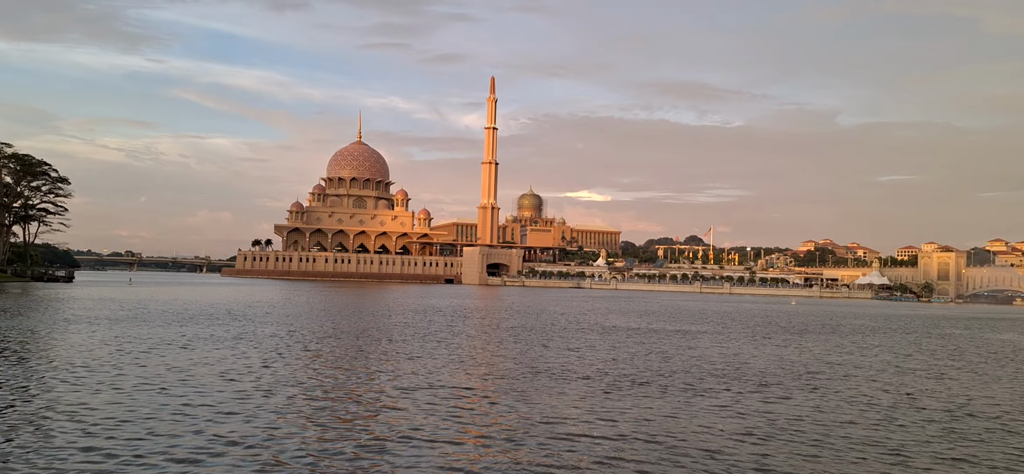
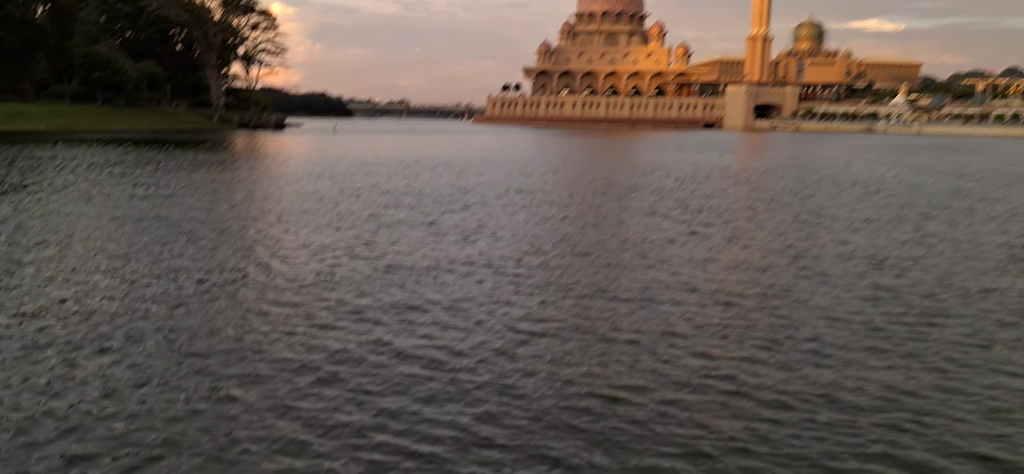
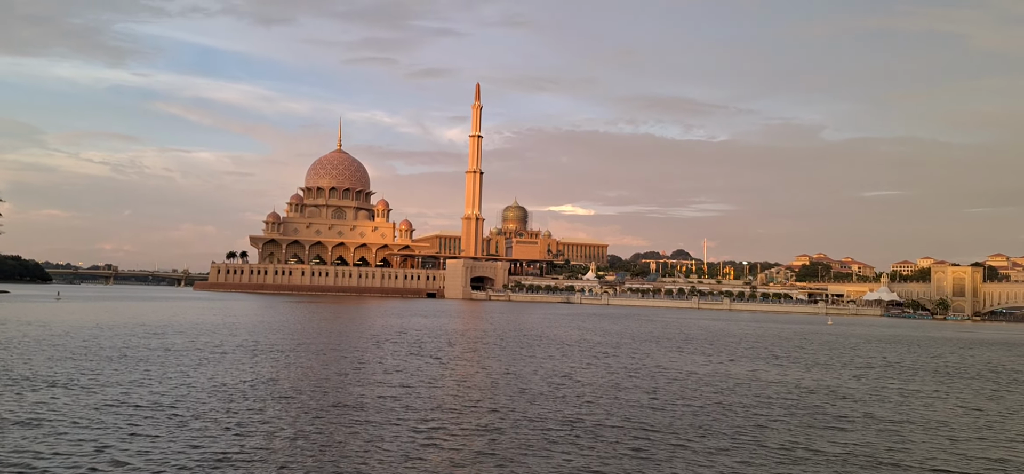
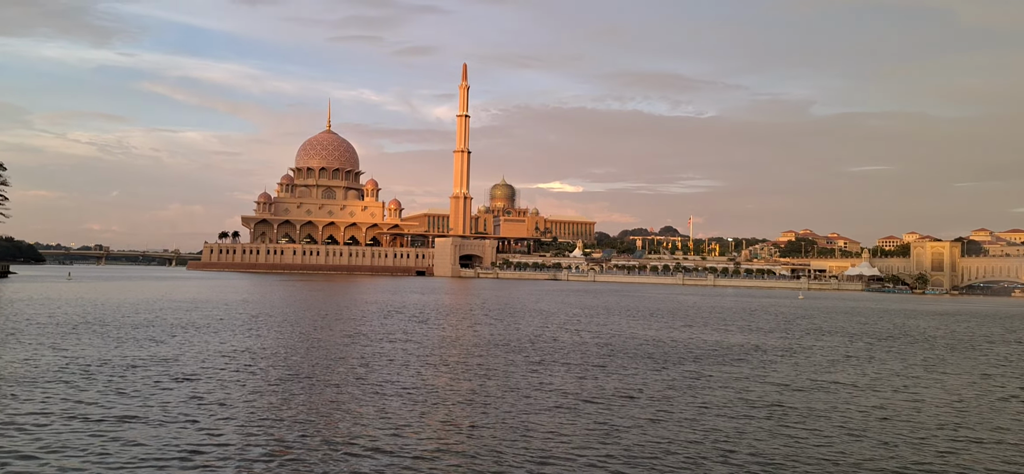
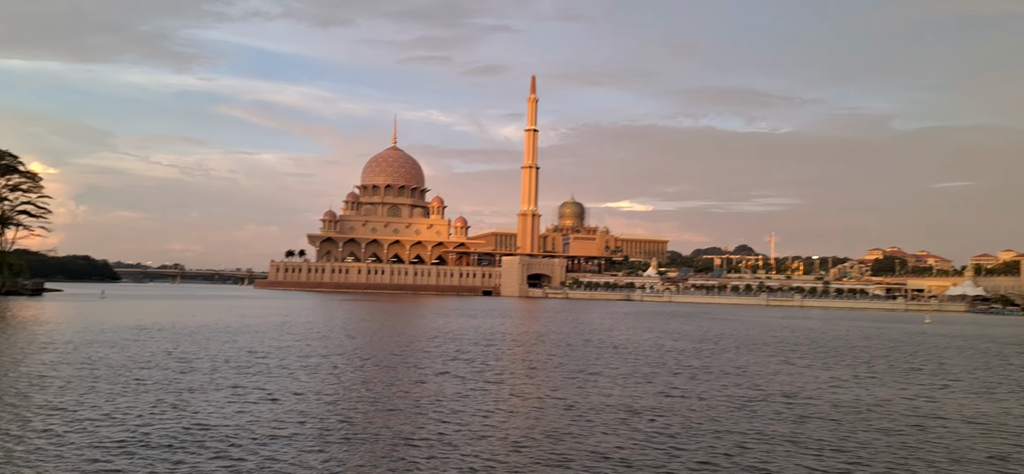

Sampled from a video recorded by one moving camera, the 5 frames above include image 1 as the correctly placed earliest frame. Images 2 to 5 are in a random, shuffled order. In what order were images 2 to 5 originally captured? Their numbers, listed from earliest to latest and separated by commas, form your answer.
4, 3, 5, 2
